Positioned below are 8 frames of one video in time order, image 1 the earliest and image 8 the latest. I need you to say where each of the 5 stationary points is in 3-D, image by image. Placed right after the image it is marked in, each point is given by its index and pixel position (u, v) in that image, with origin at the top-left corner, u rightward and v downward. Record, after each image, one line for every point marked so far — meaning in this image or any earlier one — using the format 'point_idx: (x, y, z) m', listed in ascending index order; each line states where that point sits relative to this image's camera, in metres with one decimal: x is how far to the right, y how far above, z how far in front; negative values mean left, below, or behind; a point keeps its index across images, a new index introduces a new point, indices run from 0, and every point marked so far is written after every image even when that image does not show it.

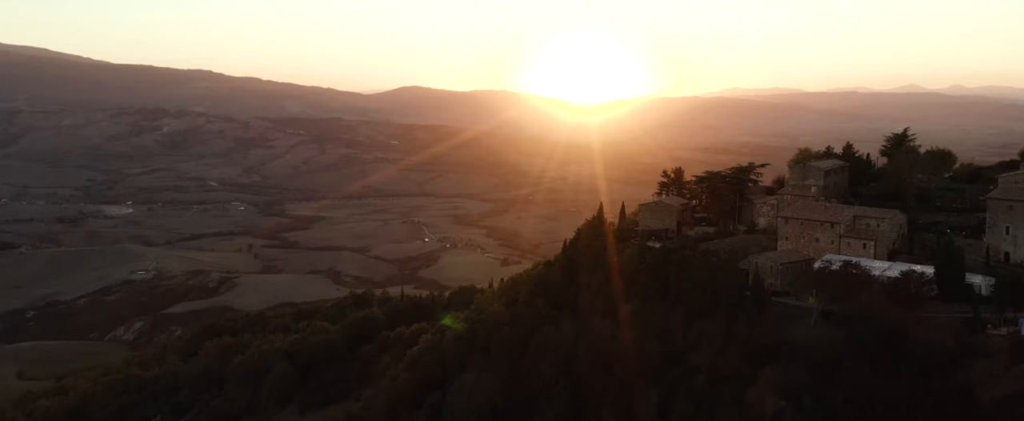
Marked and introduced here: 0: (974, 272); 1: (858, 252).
0: (+10.3, -1.4, +17.9) m
1: (+8.9, -1.1, +20.0) m
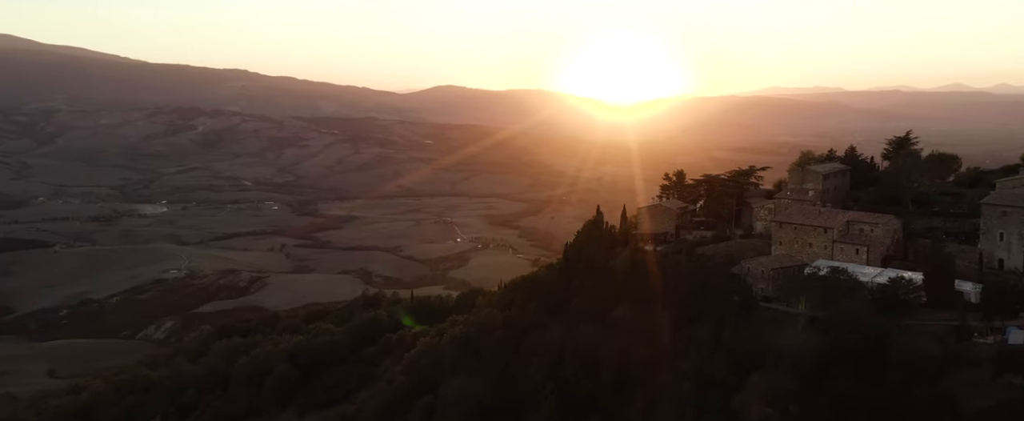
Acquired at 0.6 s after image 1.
0: (+9.9, -1.5, +17.5) m
1: (+8.6, -1.2, +19.7) m
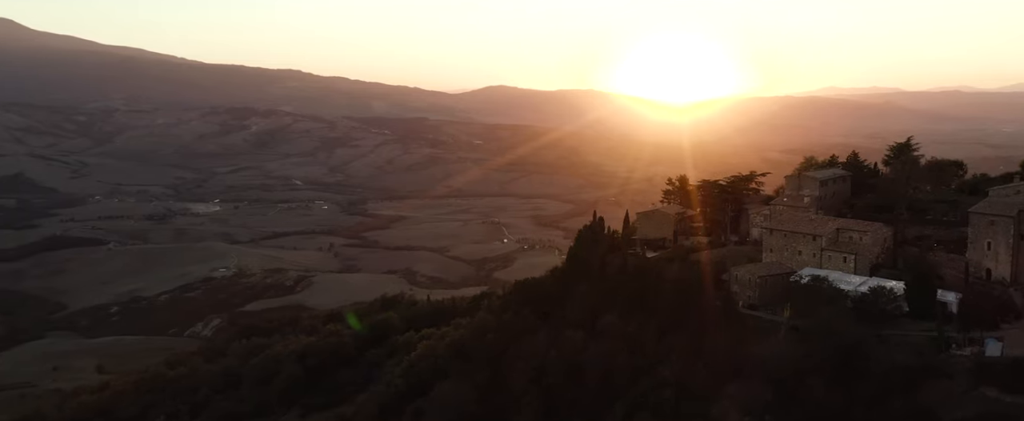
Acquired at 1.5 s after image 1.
0: (+9.4, -1.7, +17.3) m
1: (+8.2, -1.4, +19.5) m
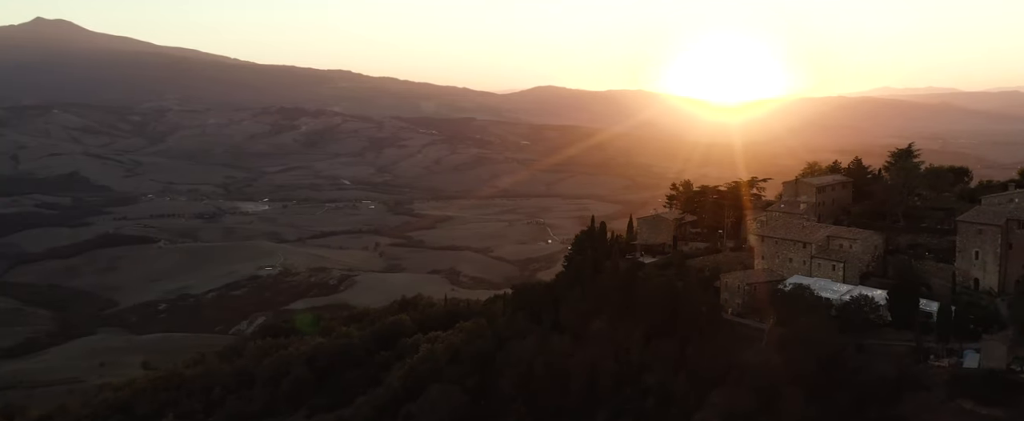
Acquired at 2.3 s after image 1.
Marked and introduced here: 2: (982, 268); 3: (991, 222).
0: (+9.0, -1.9, +17.1) m
1: (+7.8, -1.6, +19.3) m
2: (+10.3, -1.3, +16.9) m
3: (+10.4, -0.2, +16.8) m
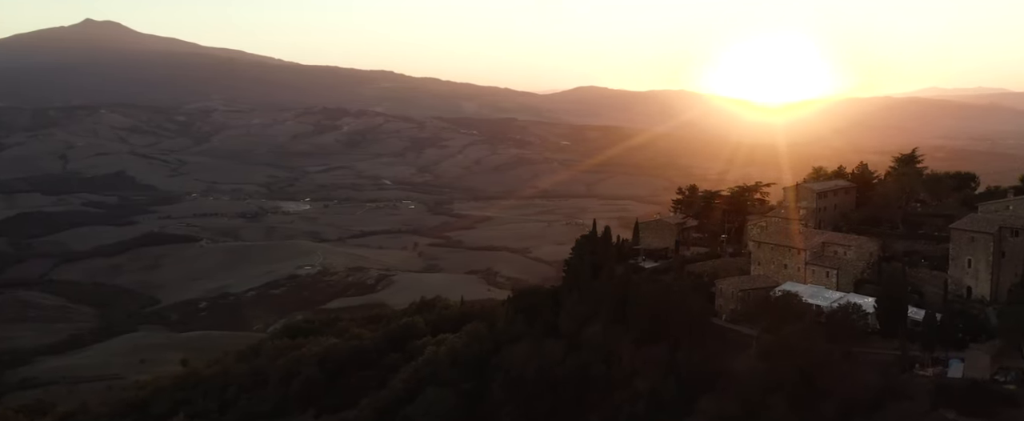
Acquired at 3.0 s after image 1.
0: (+8.7, -2.1, +16.9) m
1: (+7.7, -1.7, +19.2) m
2: (+10.0, -1.4, +16.8) m
3: (+10.1, -0.4, +16.6) m
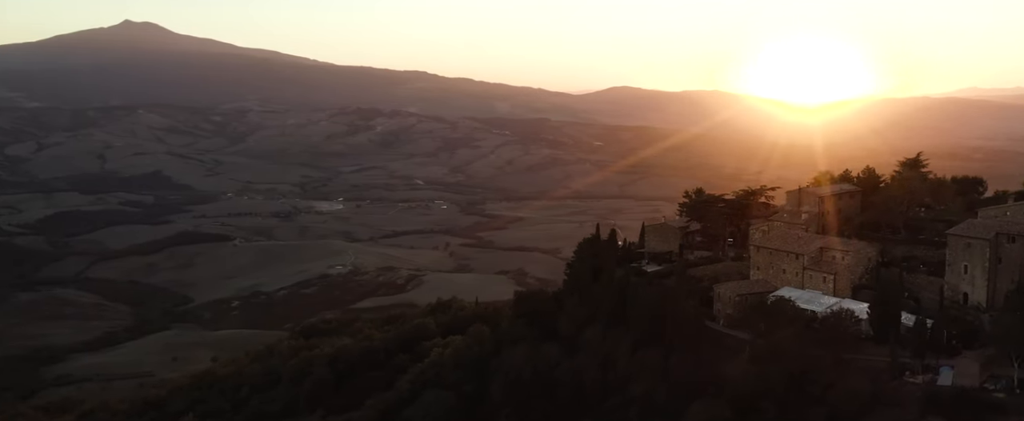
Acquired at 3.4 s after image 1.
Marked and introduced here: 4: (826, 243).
0: (+8.6, -2.2, +16.8) m
1: (+7.6, -1.9, +19.1) m
2: (+9.9, -1.5, +16.6) m
3: (+10.0, -0.5, +16.5) m
4: (+8.1, -0.8, +19.9) m
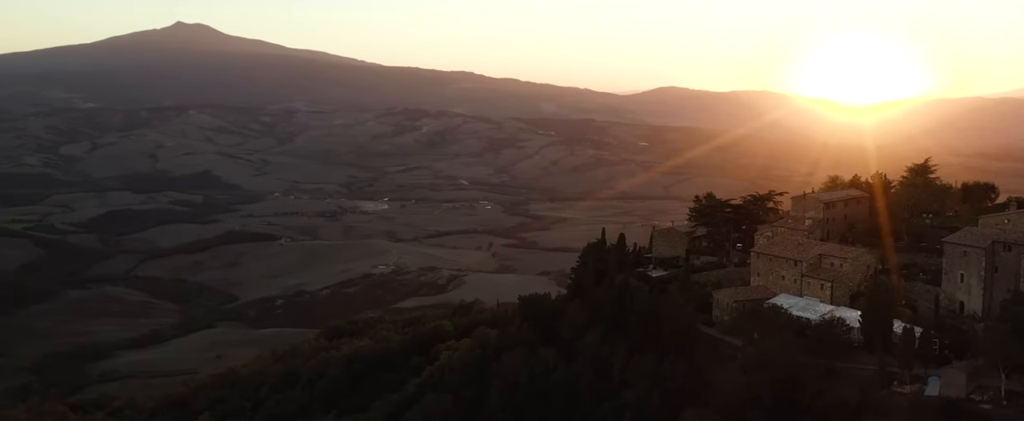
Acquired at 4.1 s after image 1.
0: (+8.4, -2.4, +16.7) m
1: (+7.5, -2.0, +19.0) m
2: (+9.7, -1.7, +16.4) m
3: (+9.8, -0.7, +16.3) m
4: (+8.0, -1.0, +19.8) m
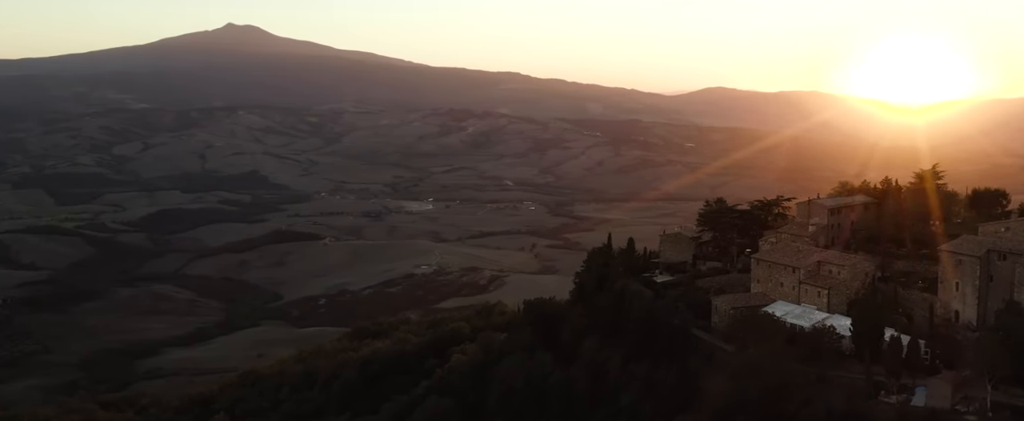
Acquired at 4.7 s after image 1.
0: (+8.2, -2.5, +16.6) m
1: (+7.4, -2.2, +18.9) m
2: (+9.5, -1.9, +16.3) m
3: (+9.6, -0.9, +16.1) m
4: (+8.0, -1.2, +19.7) m
